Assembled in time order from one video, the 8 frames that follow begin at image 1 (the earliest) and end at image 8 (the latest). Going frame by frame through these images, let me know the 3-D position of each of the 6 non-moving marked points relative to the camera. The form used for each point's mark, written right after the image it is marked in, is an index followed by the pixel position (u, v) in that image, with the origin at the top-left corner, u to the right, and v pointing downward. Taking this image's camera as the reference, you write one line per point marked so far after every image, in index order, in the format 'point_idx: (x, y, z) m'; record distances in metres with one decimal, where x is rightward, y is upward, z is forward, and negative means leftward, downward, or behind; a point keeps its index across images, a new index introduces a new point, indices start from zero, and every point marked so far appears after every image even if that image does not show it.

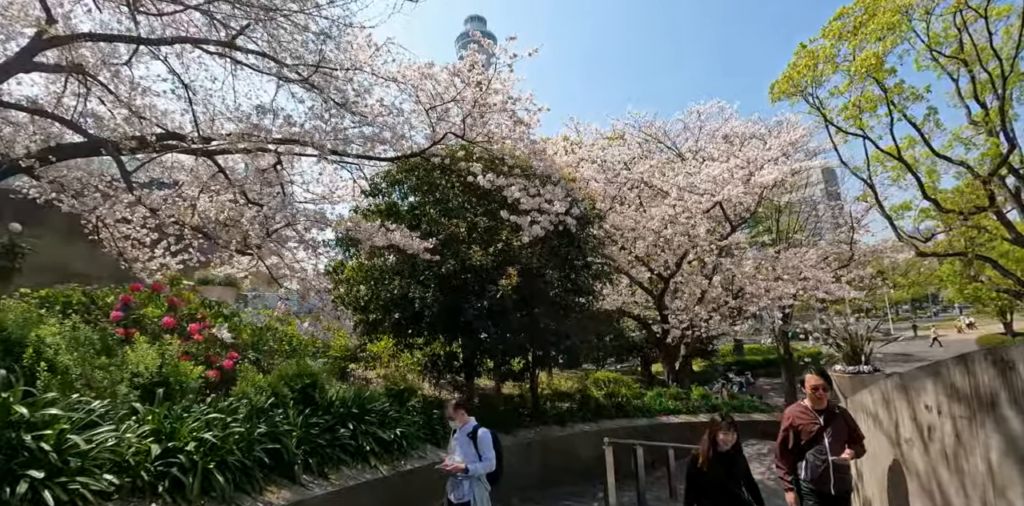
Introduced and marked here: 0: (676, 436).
0: (+2.9, -3.2, +9.8) m
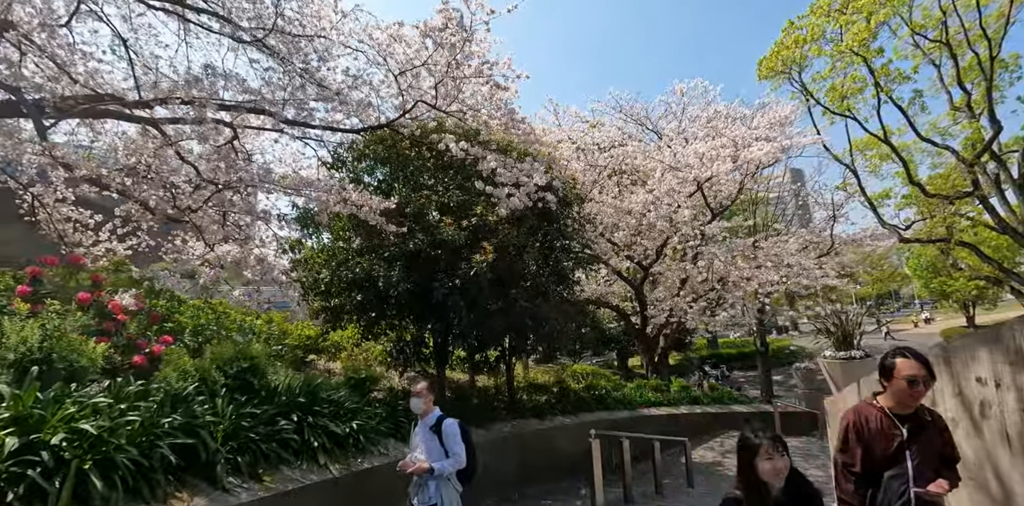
0: (+2.4, -3.0, +9.4) m
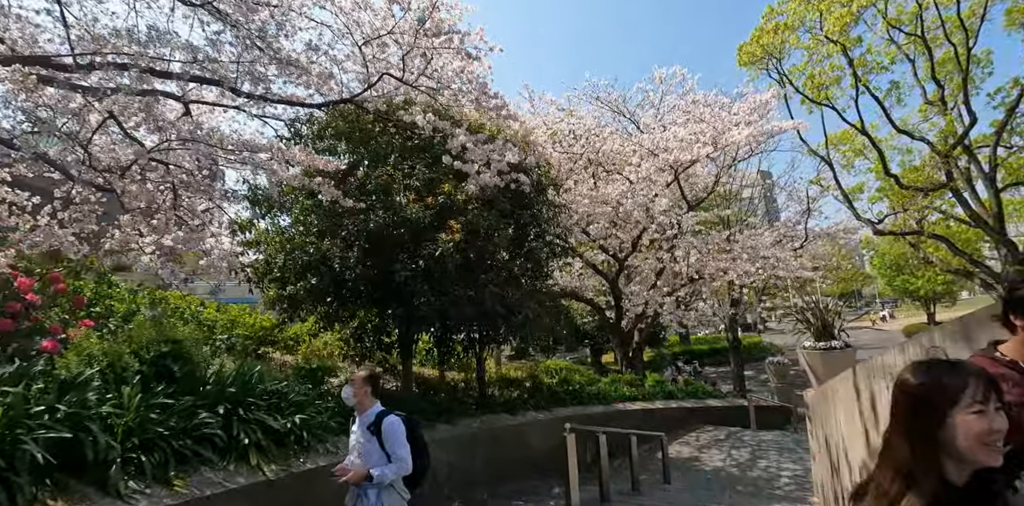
0: (+2.0, -2.8, +9.1) m
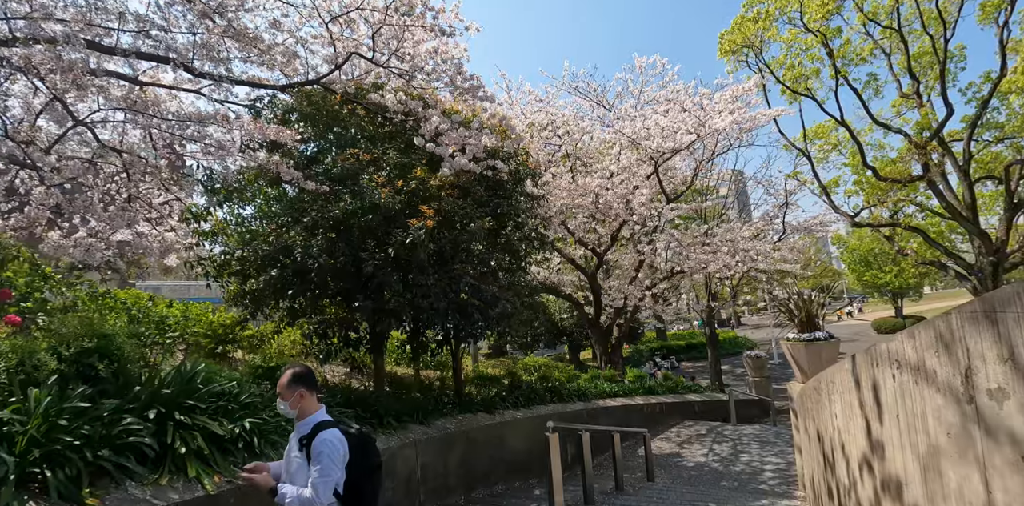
0: (+1.6, -2.7, +8.9) m
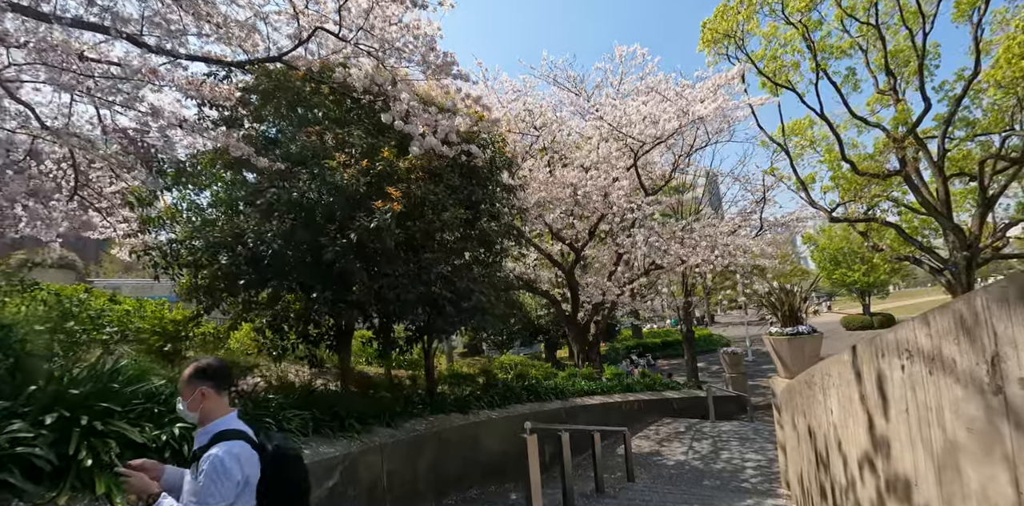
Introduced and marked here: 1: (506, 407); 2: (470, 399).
0: (+1.2, -2.6, +8.7) m
1: (-0.1, -2.0, +7.1) m
2: (-0.5, -1.6, +6.3) m
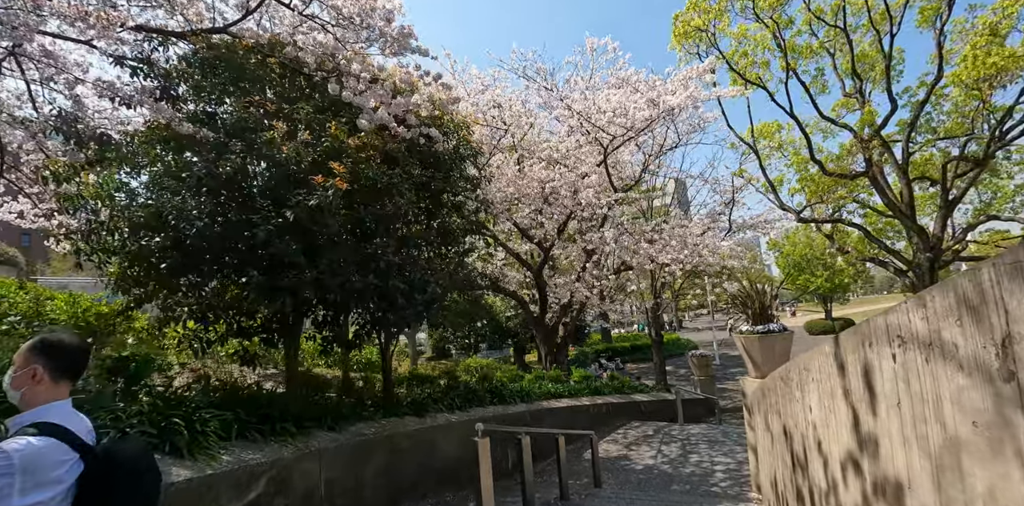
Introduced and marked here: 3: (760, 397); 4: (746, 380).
0: (+0.7, -2.5, +8.4) m
1: (-0.5, -1.9, +6.7) m
2: (-0.9, -1.6, +5.9) m
3: (+2.1, -1.2, +4.8) m
4: (+2.6, -1.4, +6.2) m
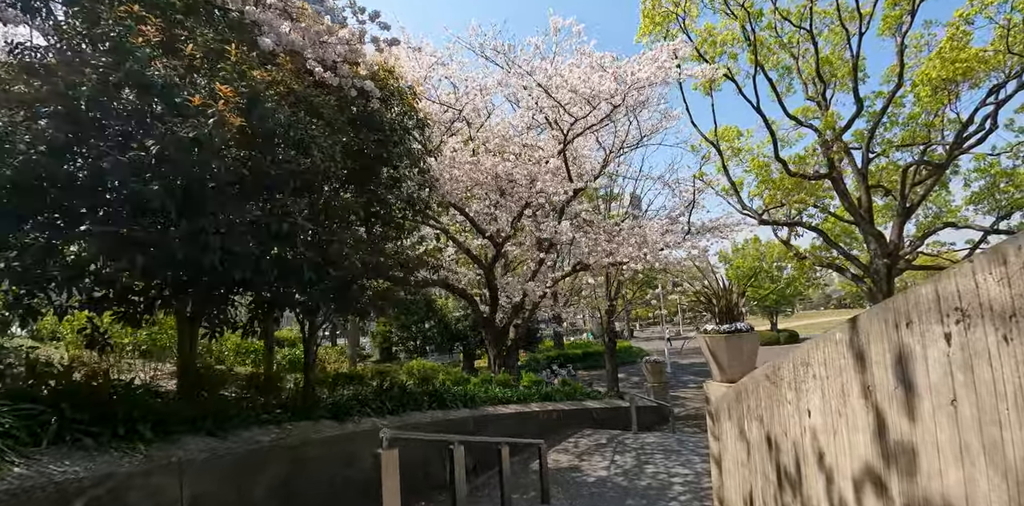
0: (-0.1, -2.4, +7.6) m
1: (-1.2, -1.7, +5.9) m
2: (-1.4, -1.4, +5.1) m
3: (+1.7, -1.1, +4.3) m
4: (+2.0, -1.3, +5.6) m
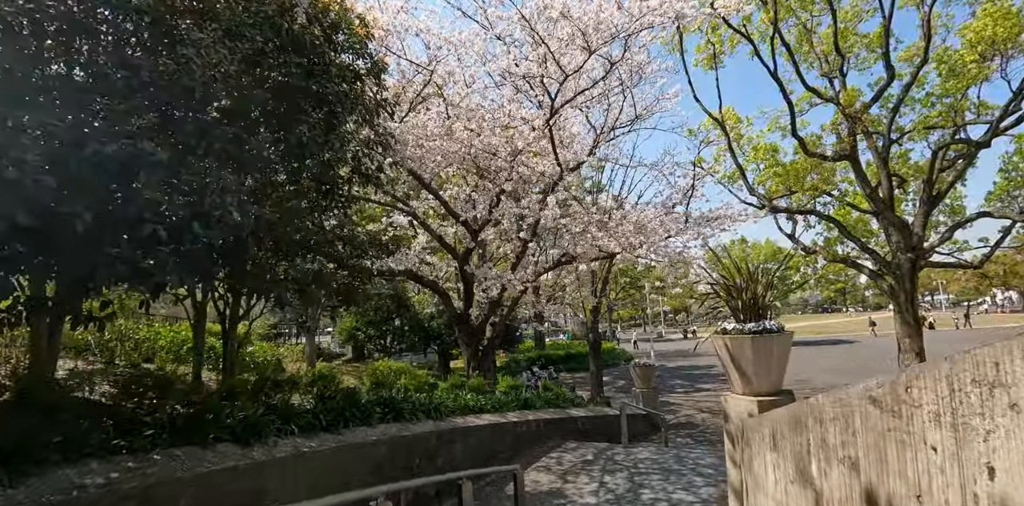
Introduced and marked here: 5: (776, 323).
0: (-0.4, -2.2, +6.4) m
1: (-1.4, -1.5, +4.7) m
2: (-1.7, -1.1, +3.8) m
3: (+1.5, -0.9, +3.1) m
4: (+1.8, -1.2, +4.5) m
5: (+2.2, -0.6, +4.6) m
